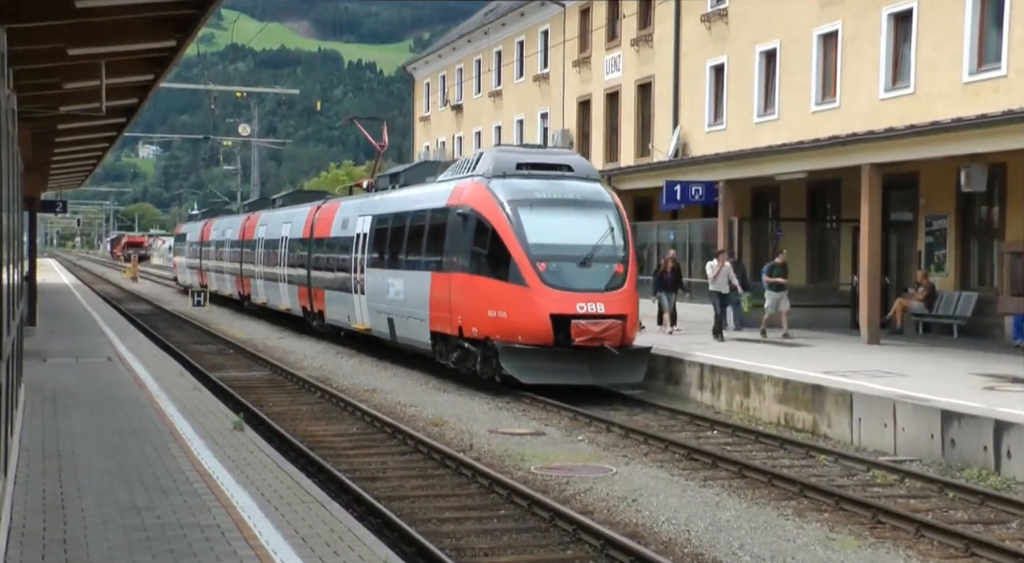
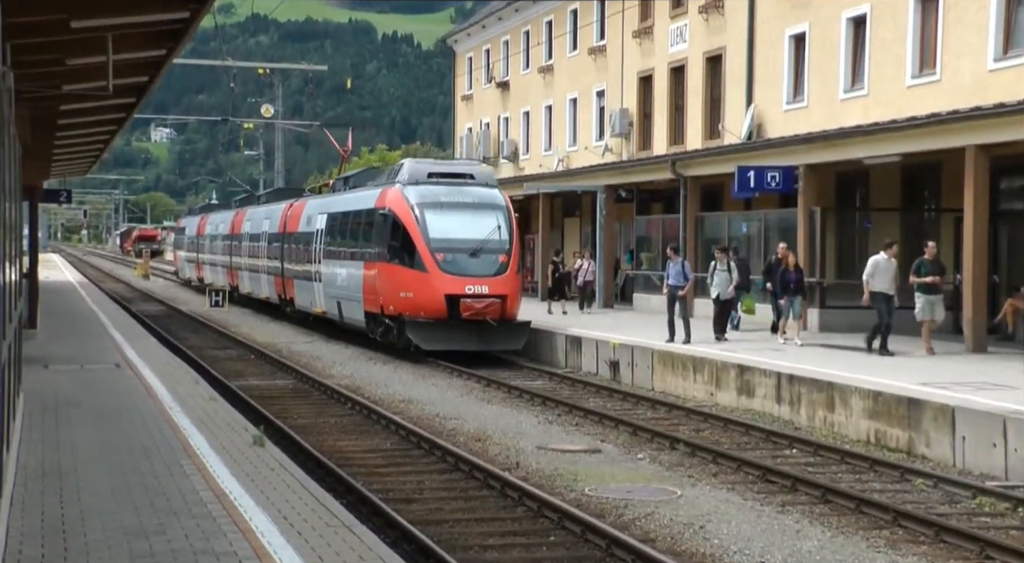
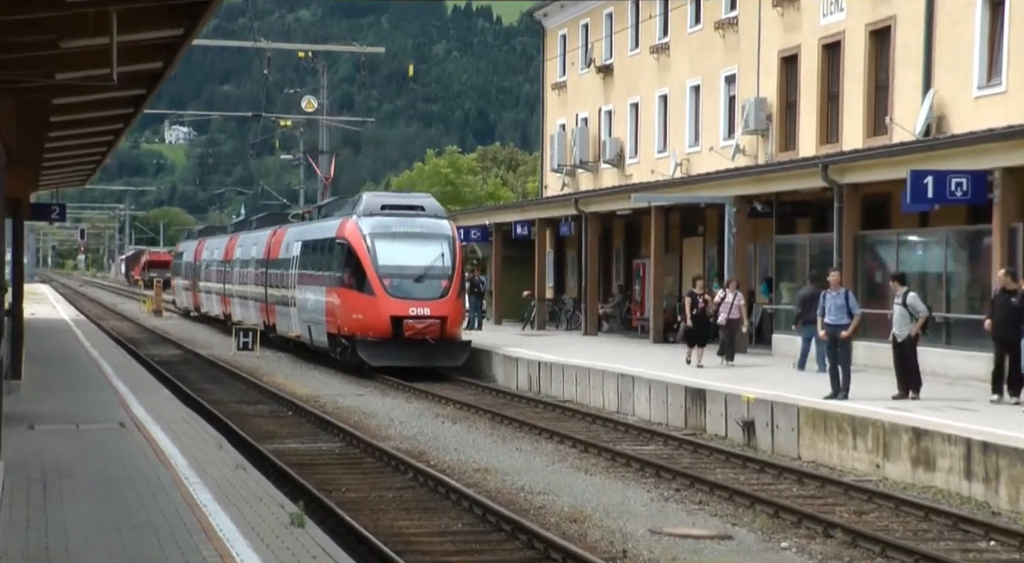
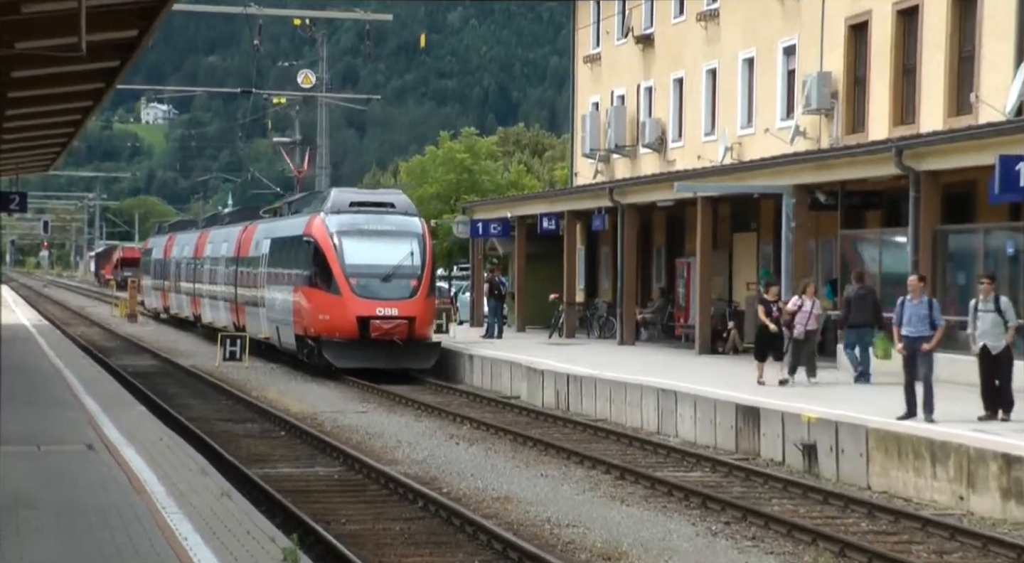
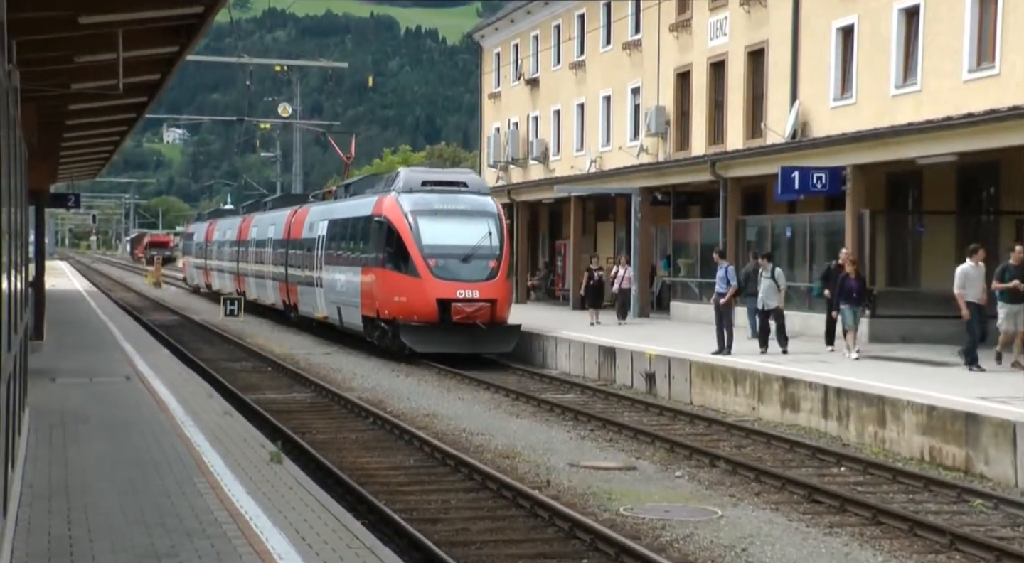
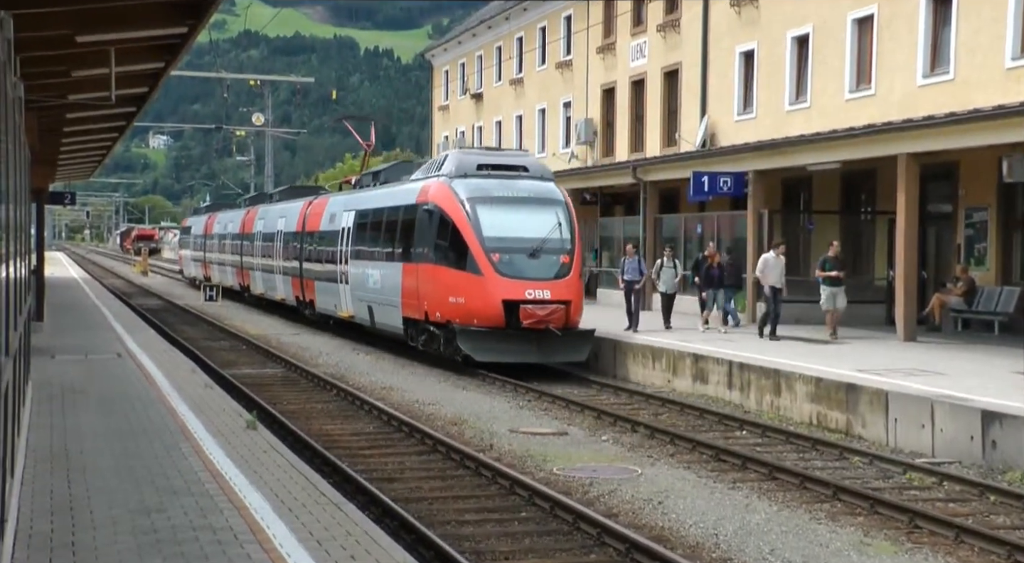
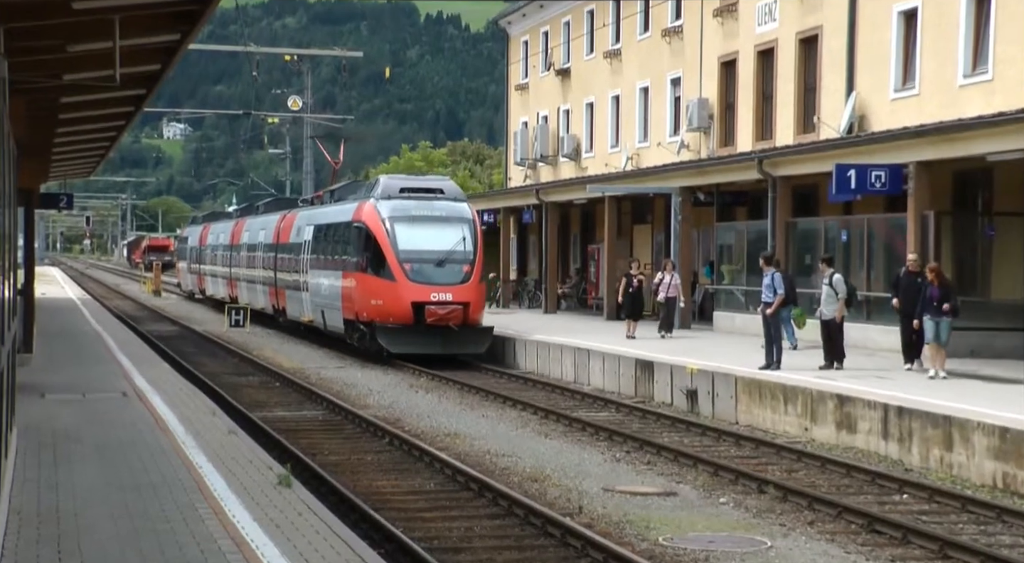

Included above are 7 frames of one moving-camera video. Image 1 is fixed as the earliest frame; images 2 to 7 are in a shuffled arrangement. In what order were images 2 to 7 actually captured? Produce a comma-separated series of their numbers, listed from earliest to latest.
6, 2, 5, 7, 3, 4
